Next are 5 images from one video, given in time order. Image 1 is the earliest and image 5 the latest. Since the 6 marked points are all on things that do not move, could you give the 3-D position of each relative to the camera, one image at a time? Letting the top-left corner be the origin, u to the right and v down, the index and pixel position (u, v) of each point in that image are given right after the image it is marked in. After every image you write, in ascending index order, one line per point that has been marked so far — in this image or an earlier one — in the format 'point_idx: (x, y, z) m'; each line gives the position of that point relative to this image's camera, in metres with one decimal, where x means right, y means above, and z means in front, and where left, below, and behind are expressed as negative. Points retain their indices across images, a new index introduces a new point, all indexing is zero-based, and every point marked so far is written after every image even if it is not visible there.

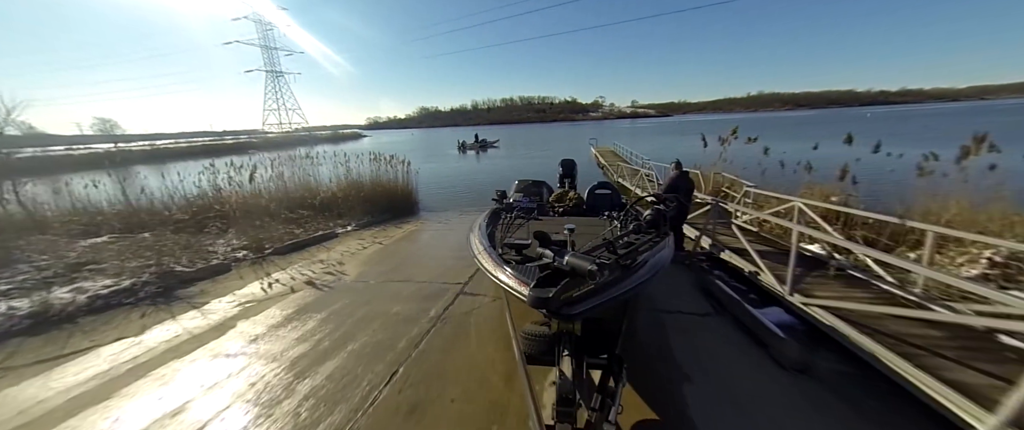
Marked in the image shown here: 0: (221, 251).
0: (-6.5, -0.8, +6.4) m
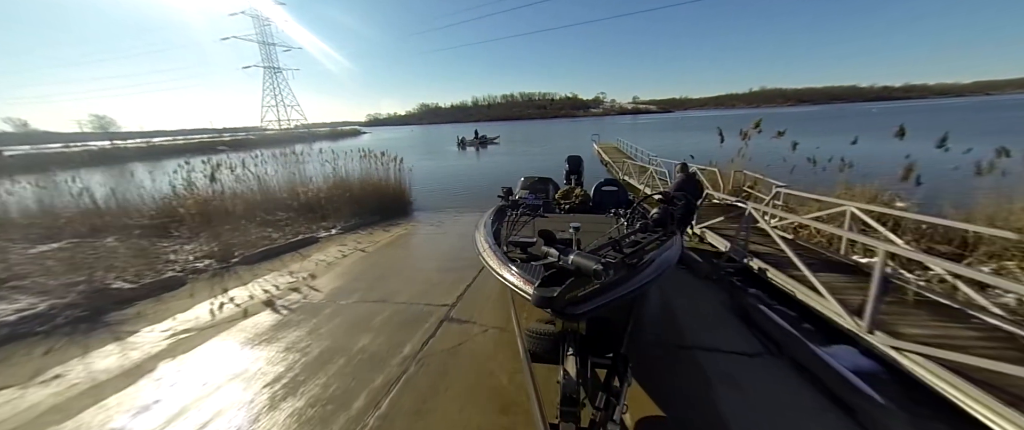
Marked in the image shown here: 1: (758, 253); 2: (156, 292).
0: (-6.5, -0.9, +5.7) m
1: (+3.6, -0.5, +4.2) m
2: (-5.3, -1.1, +4.3) m
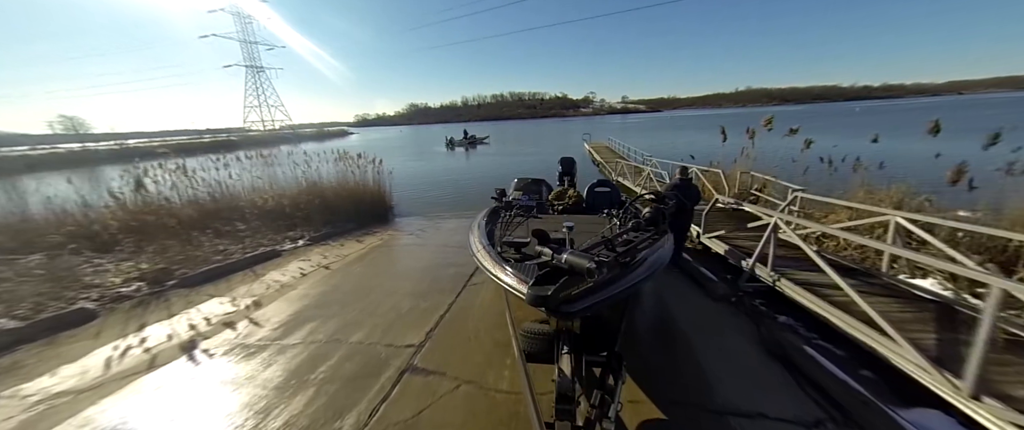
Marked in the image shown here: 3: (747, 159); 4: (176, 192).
0: (-6.8, -1.2, +4.8) m
1: (+3.4, -0.7, +3.6) m
2: (-5.5, -1.4, +3.4) m
3: (+5.6, +1.3, +6.9) m
4: (-9.2, +0.6, +7.9) m
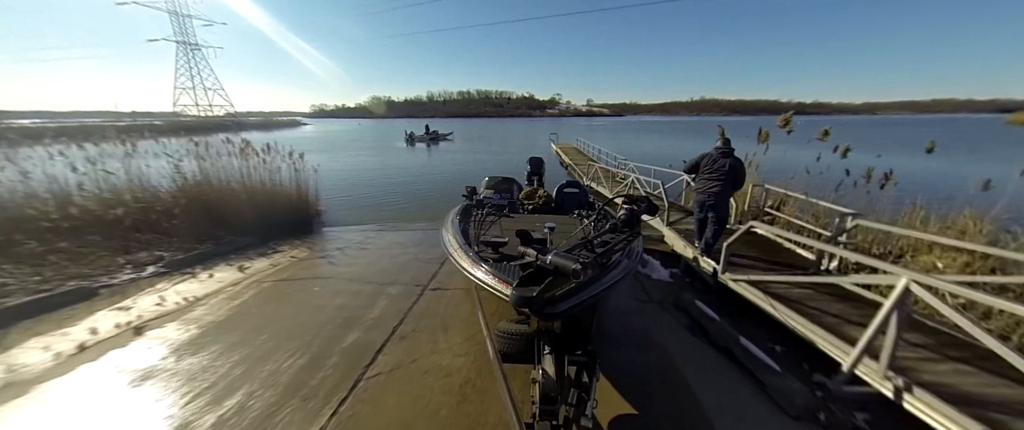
0: (-7.4, -1.4, +2.2) m
1: (+2.8, -1.0, +2.2) m
2: (-6.0, -1.7, +1.1) m
3: (+4.7, +0.9, +5.7) m
4: (-10.1, +0.4, +5.1) m
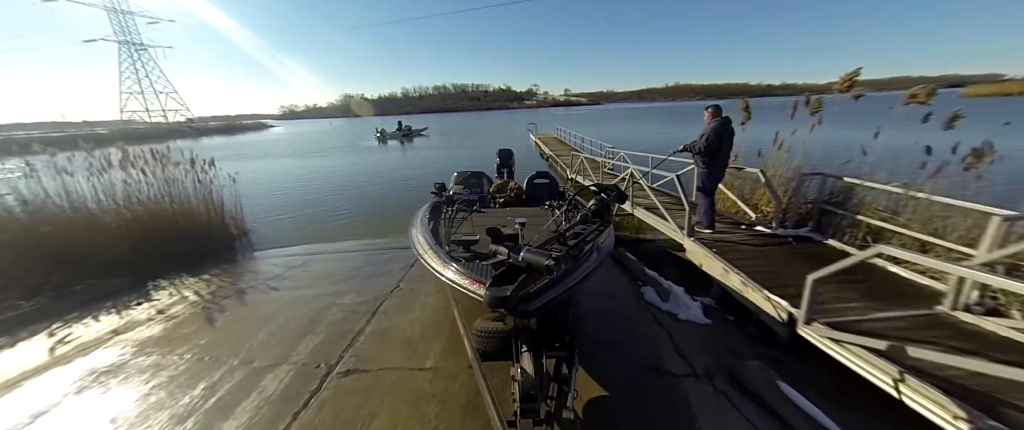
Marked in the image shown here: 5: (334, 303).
0: (-7.6, -2.1, +0.4) m
1: (+2.6, -1.2, +0.9) m
2: (-6.1, -2.3, -0.7) m
3: (+4.1, +1.0, +4.4) m
4: (-10.6, -0.4, +3.0) m
5: (-2.3, -1.1, +3.6) m
